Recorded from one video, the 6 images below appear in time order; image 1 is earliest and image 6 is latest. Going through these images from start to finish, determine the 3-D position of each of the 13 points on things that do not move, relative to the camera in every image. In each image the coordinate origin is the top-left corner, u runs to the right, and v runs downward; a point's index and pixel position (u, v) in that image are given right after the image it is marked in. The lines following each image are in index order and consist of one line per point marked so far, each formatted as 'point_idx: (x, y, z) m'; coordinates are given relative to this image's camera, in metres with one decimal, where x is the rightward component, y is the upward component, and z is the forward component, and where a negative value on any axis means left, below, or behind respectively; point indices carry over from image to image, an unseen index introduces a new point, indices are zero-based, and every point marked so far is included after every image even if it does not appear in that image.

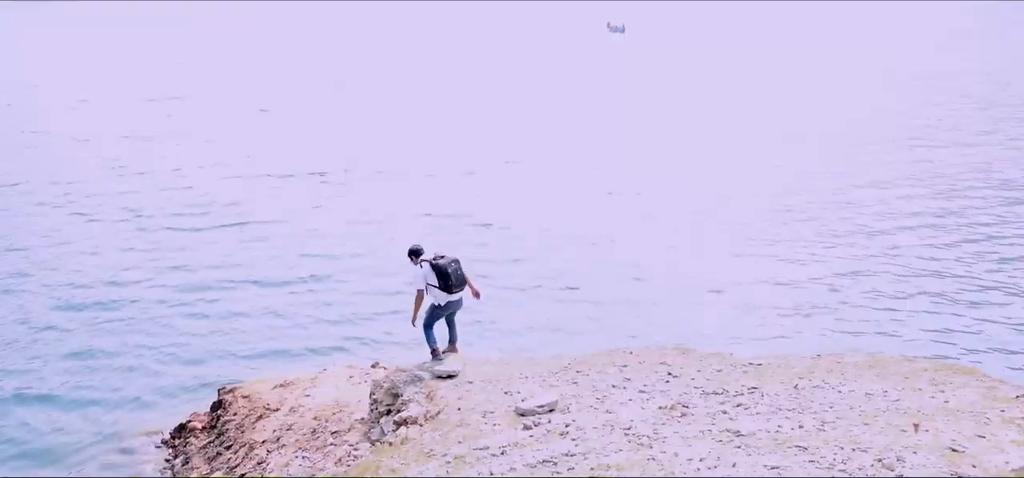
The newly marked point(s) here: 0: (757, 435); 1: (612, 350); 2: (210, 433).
0: (+3.5, -2.8, +12.8) m
1: (+2.1, -2.4, +18.9) m
2: (-5.6, -3.6, +16.4) m
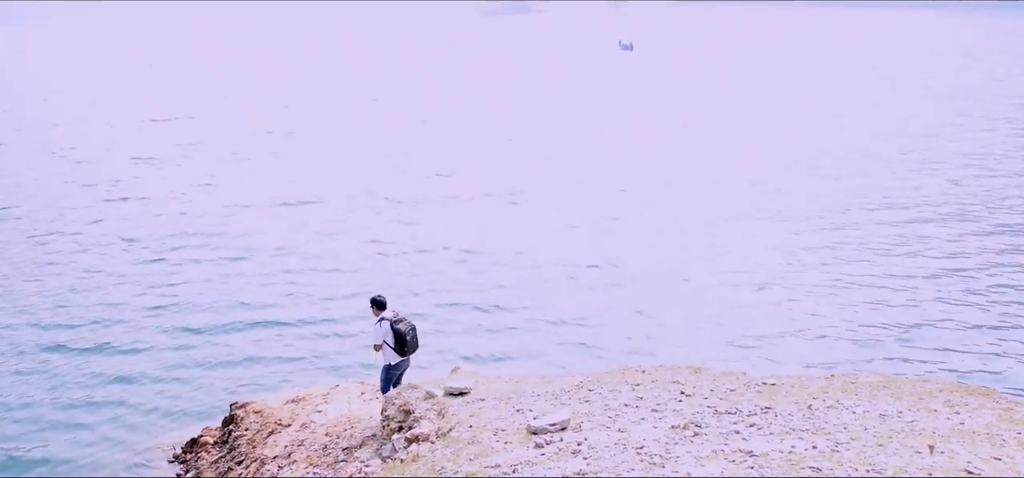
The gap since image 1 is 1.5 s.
0: (+3.7, -3.1, +12.7) m
1: (+2.4, -2.7, +18.8) m
2: (-5.4, -3.9, +16.5) m
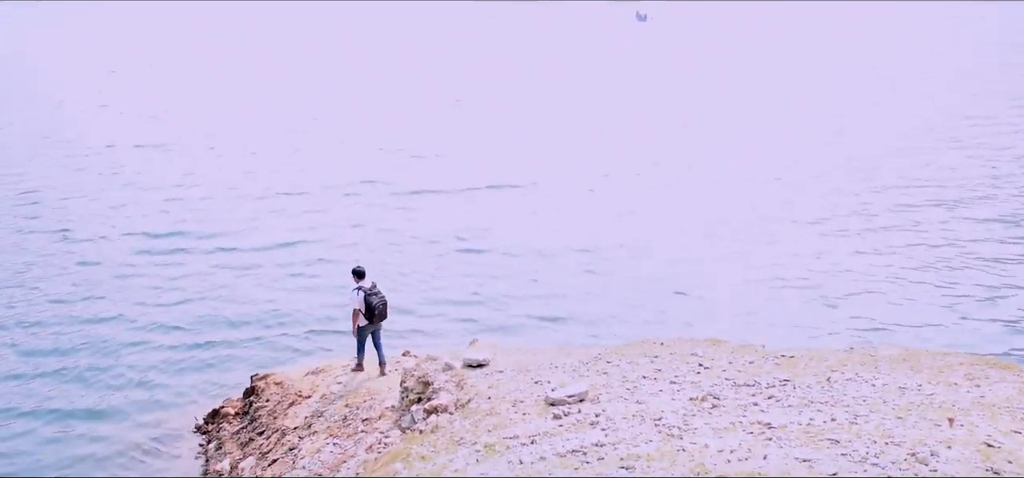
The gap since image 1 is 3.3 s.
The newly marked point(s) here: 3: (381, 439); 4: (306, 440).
0: (+3.9, -2.7, +12.7) m
1: (+2.8, -2.2, +18.8) m
2: (-5.0, -3.4, +16.7) m
3: (-2.0, -3.0, +13.4) m
4: (-3.4, -3.3, +14.4) m
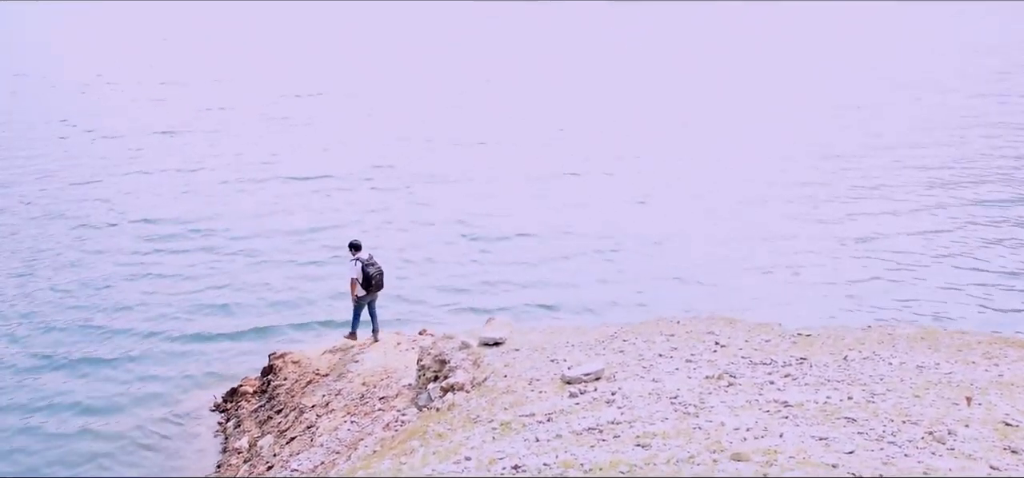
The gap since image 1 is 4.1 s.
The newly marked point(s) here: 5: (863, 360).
0: (+4.2, -2.4, +12.7) m
1: (+3.1, -1.7, +18.8) m
2: (-4.7, -3.0, +16.8) m
3: (-1.7, -2.7, +13.5) m
4: (-3.1, -2.9, +14.6) m
5: (+6.0, -2.1, +15.2) m
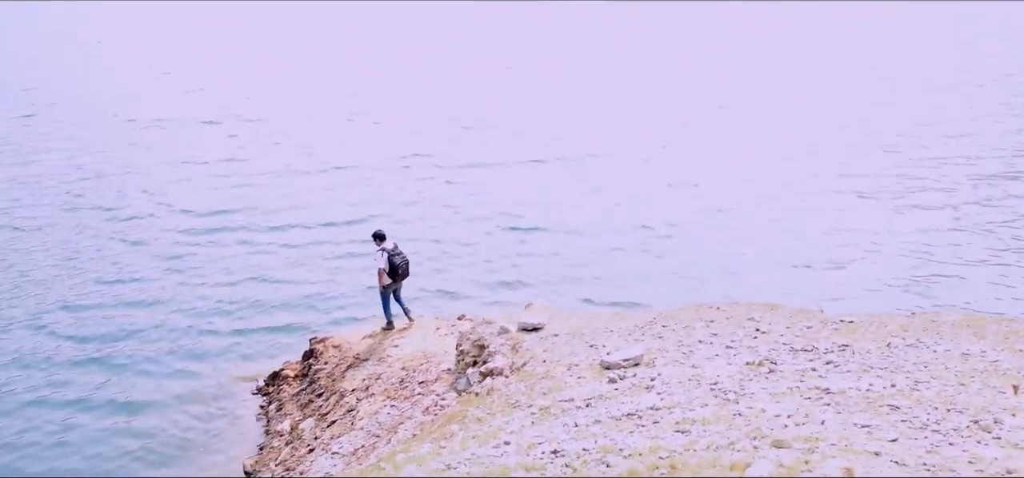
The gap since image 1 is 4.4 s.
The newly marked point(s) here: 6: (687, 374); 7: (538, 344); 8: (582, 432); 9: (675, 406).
0: (+4.7, -2.2, +12.5) m
1: (+3.9, -1.5, +18.7) m
2: (-4.0, -2.8, +17.0) m
3: (-1.1, -2.5, +13.6) m
4: (-2.5, -2.7, +14.7) m
5: (+6.7, -1.8, +15.0) m
6: (+2.6, -2.0, +13.3) m
7: (+0.4, -1.8, +14.9) m
8: (+0.9, -2.5, +11.5) m
9: (+2.2, -2.3, +12.1) m
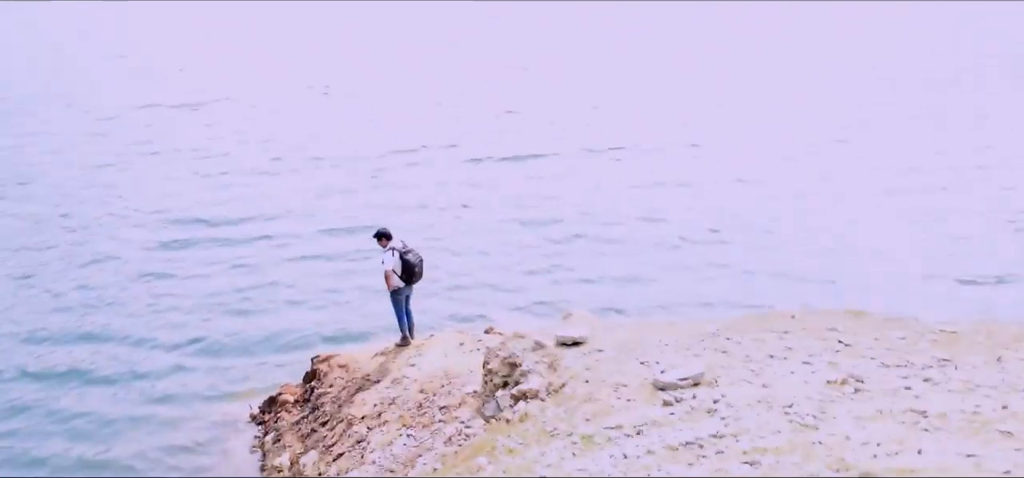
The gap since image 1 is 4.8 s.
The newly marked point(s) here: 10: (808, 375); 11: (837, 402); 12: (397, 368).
0: (+5.2, -2.1, +10.4) m
1: (+4.4, -1.4, +16.6) m
2: (-3.5, -2.8, +15.0) m
3: (-0.7, -2.5, +11.6) m
4: (-2.0, -2.7, +12.7) m
5: (+7.2, -1.7, +12.8) m
6: (+3.1, -2.0, +11.2) m
7: (+0.9, -1.8, +12.9) m
8: (+1.4, -2.5, +9.4) m
9: (+2.7, -2.2, +10.0) m
10: (+4.0, -1.9, +12.1) m
11: (+4.1, -2.0, +11.0) m
12: (-2.0, -2.1, +14.9) m
